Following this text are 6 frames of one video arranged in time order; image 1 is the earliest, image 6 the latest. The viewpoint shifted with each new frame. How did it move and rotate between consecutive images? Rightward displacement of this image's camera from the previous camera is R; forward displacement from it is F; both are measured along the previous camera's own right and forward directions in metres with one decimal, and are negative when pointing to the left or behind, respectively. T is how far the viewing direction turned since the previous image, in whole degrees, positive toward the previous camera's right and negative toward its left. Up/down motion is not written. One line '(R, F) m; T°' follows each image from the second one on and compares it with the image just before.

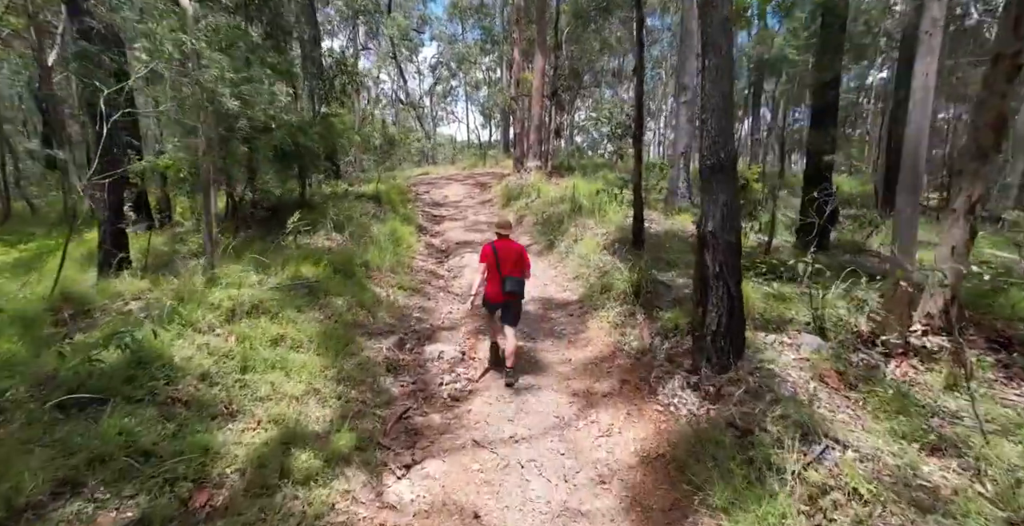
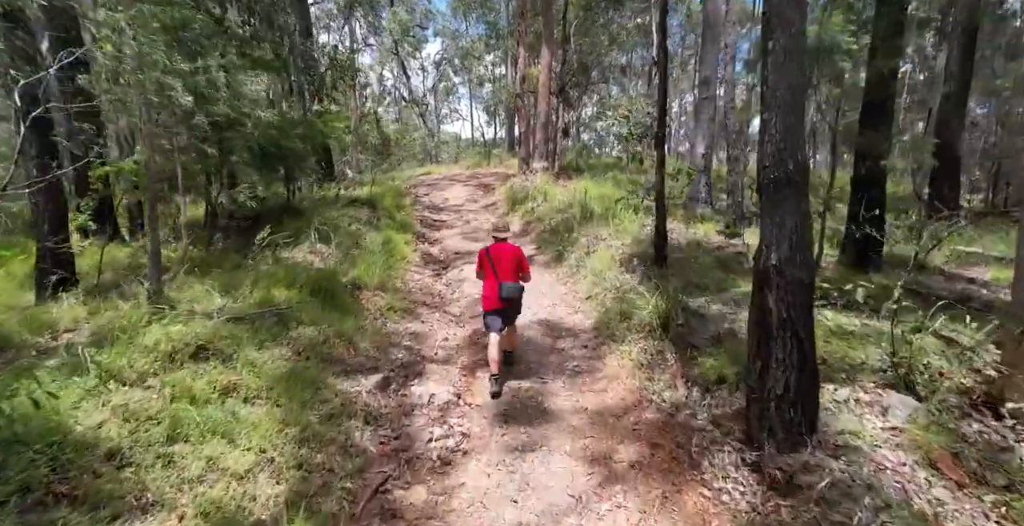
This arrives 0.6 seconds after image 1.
(0.0, +1.0) m; -1°
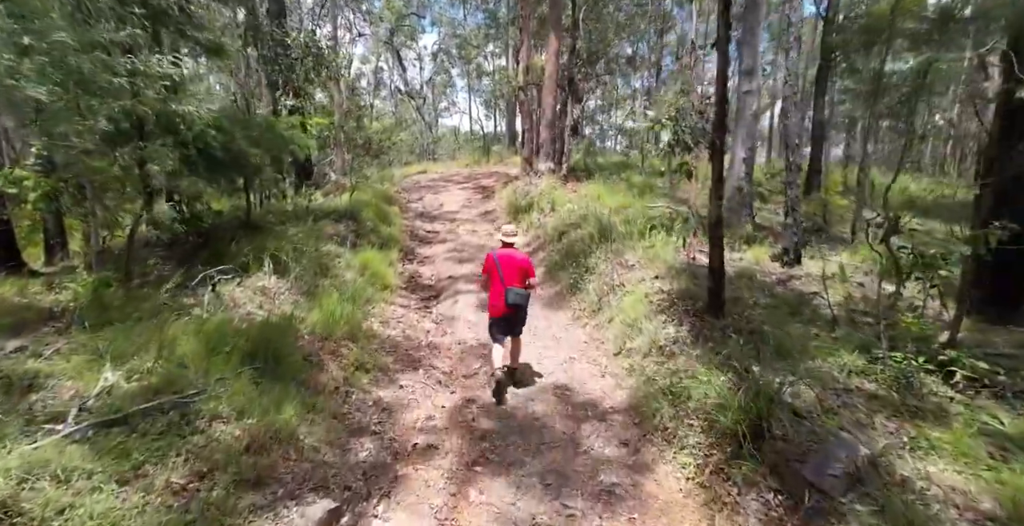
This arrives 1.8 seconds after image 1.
(-0.1, +1.9) m; 0°
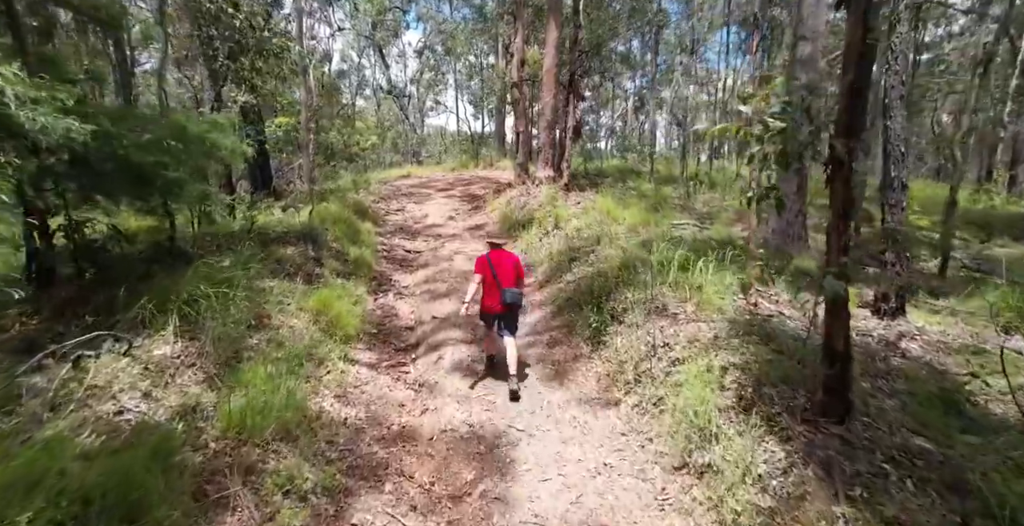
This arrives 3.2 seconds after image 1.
(-0.2, +2.1) m; +1°
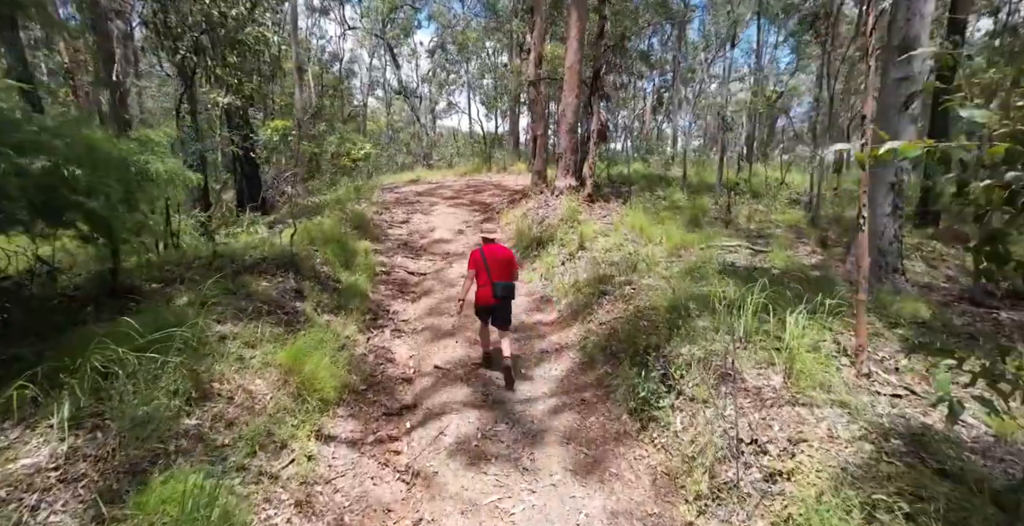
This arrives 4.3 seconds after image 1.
(-0.1, +1.6) m; -1°
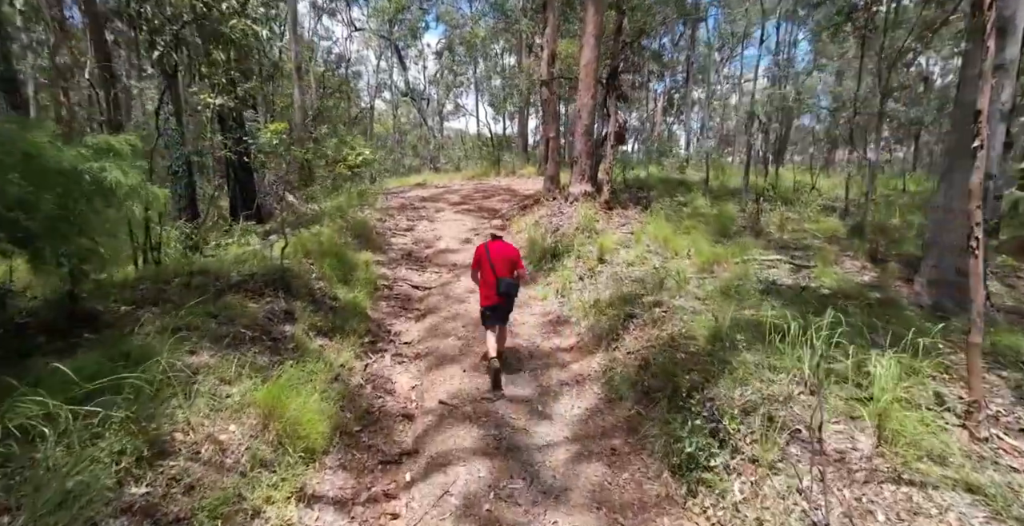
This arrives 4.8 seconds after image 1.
(-0.1, +0.9) m; -1°
